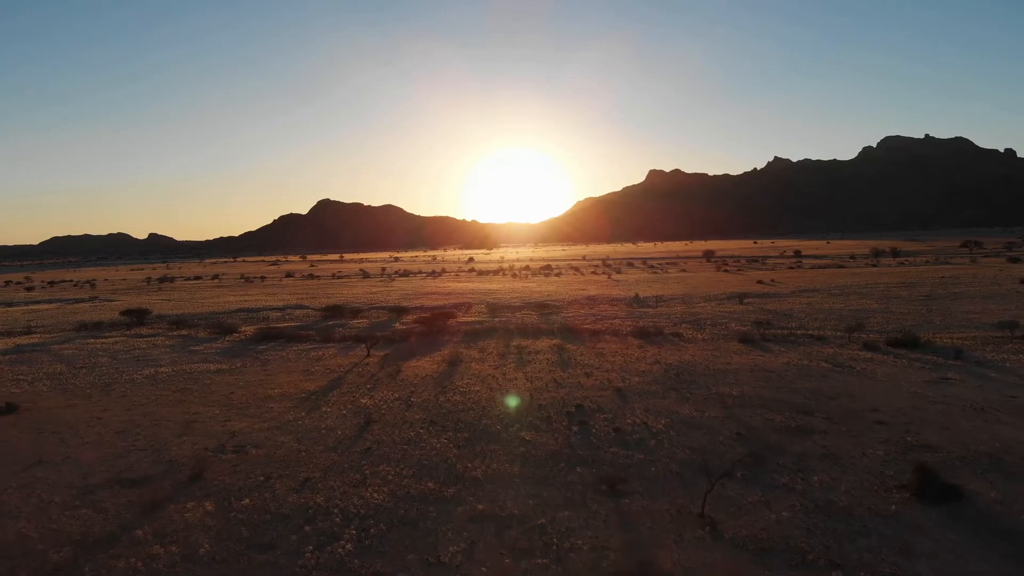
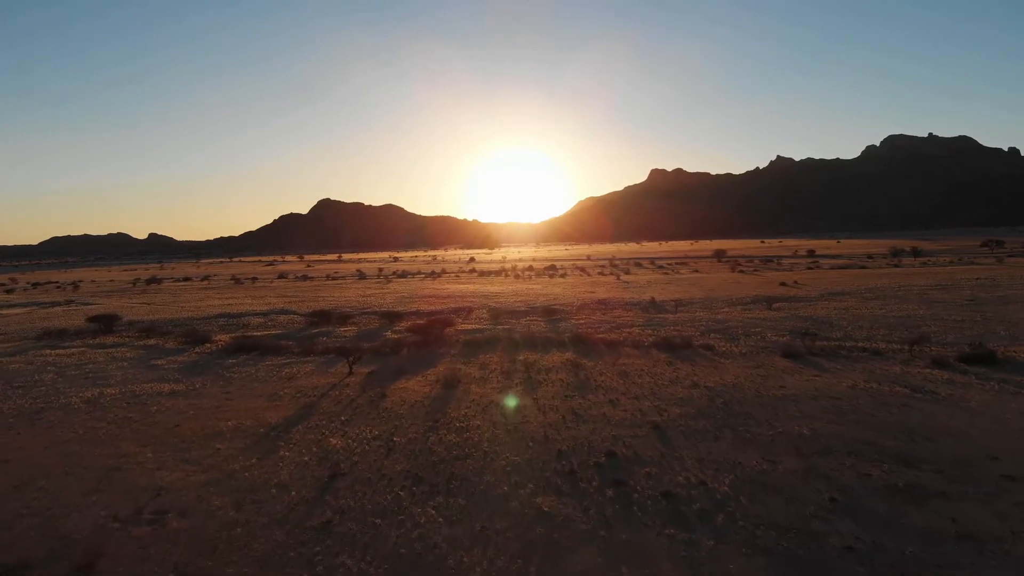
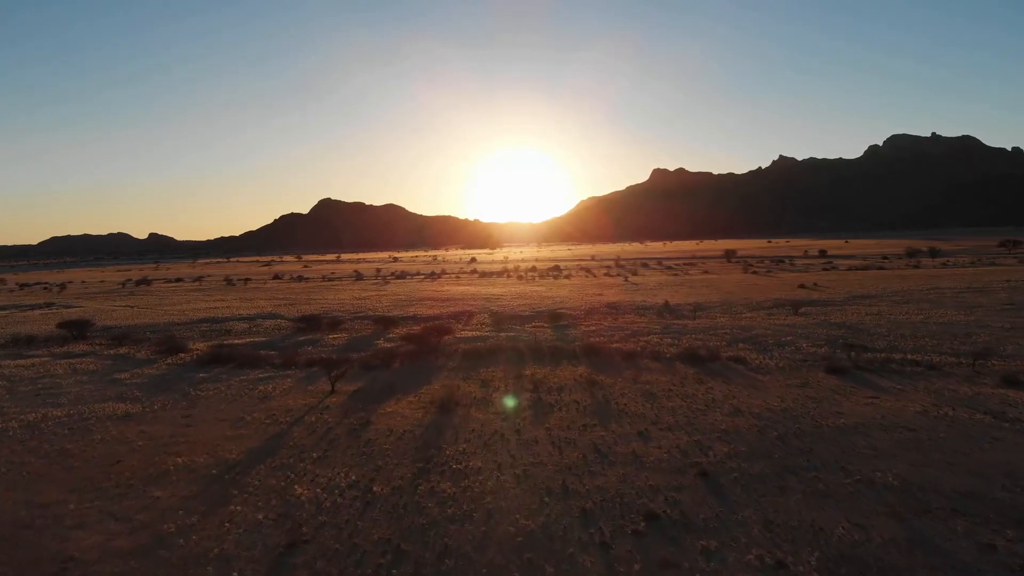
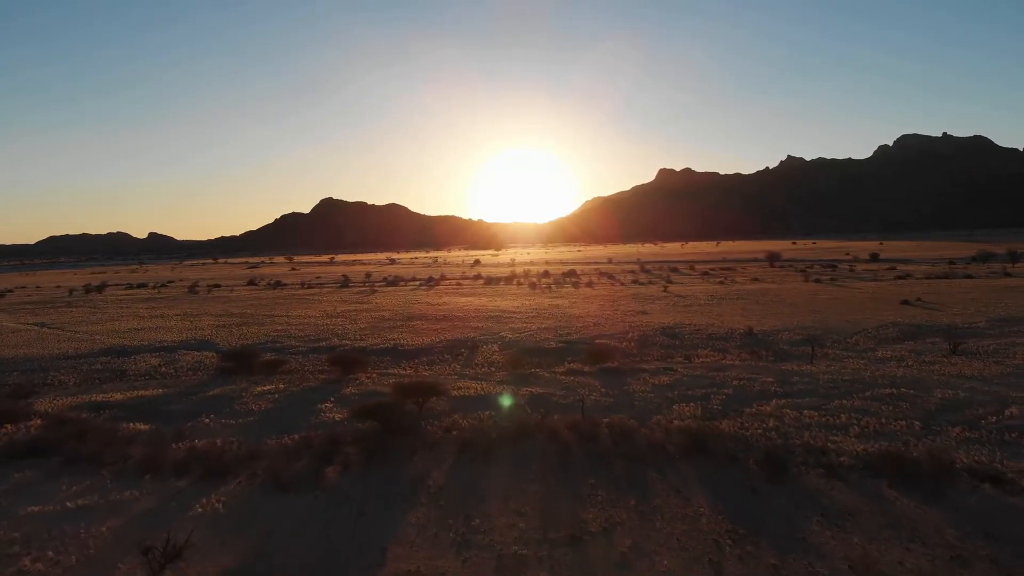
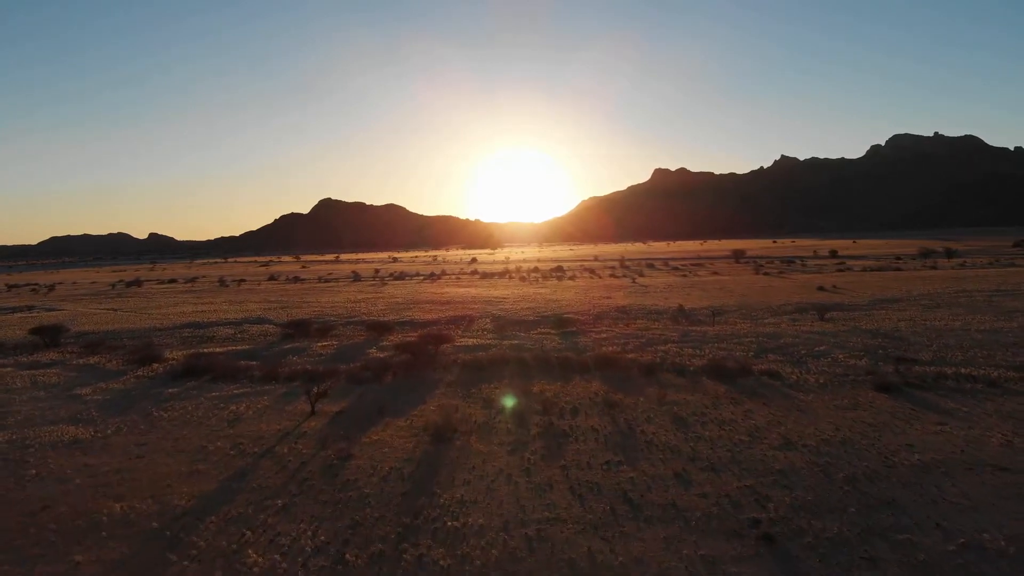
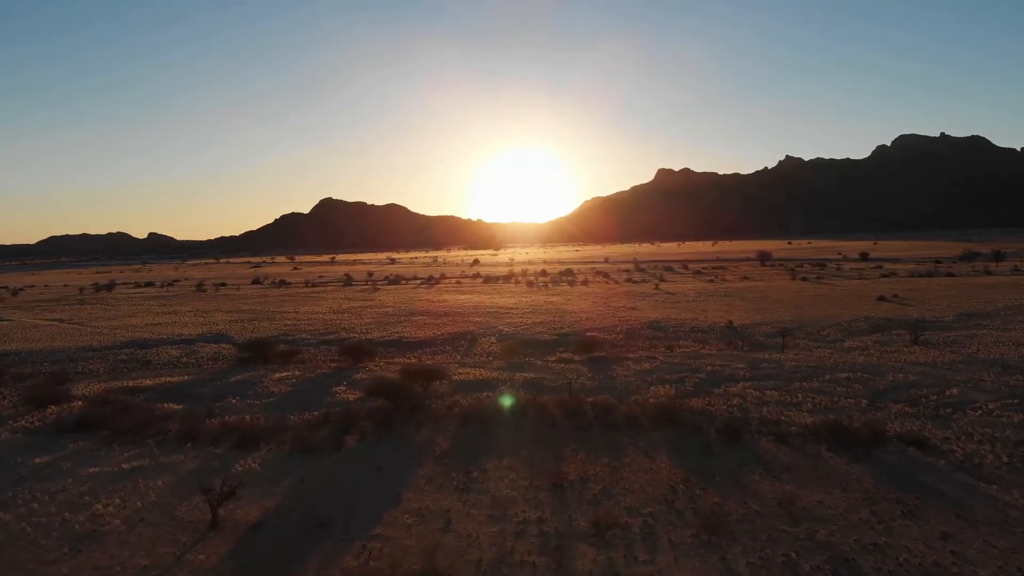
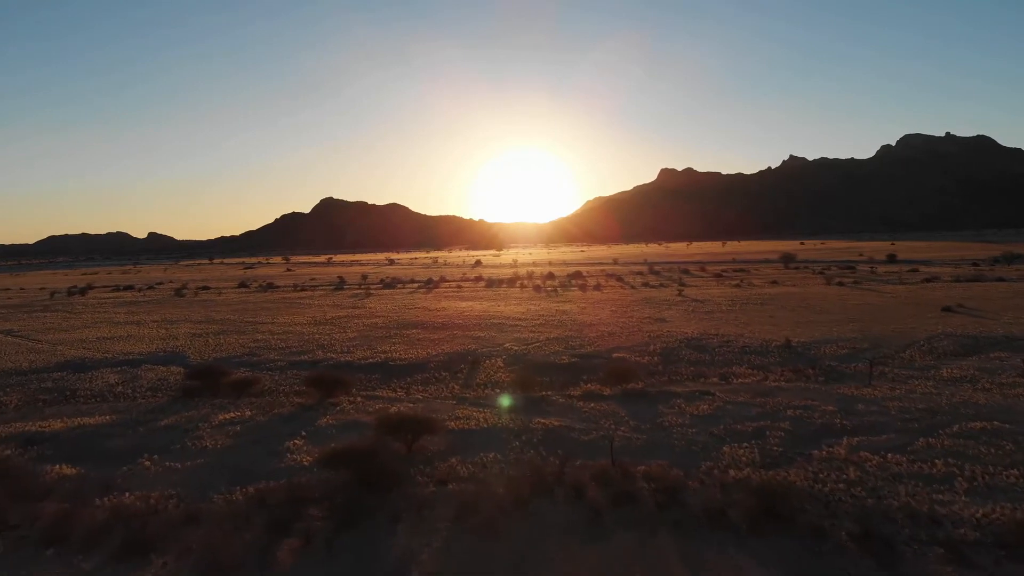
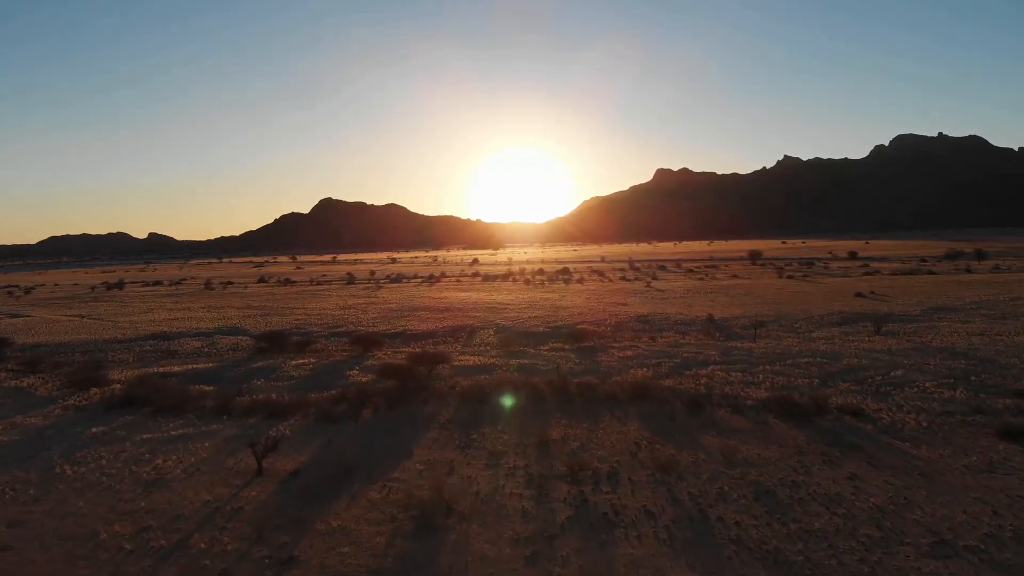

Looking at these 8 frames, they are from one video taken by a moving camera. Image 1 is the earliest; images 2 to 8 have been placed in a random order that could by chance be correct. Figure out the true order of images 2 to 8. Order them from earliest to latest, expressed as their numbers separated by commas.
2, 3, 5, 8, 6, 4, 7
